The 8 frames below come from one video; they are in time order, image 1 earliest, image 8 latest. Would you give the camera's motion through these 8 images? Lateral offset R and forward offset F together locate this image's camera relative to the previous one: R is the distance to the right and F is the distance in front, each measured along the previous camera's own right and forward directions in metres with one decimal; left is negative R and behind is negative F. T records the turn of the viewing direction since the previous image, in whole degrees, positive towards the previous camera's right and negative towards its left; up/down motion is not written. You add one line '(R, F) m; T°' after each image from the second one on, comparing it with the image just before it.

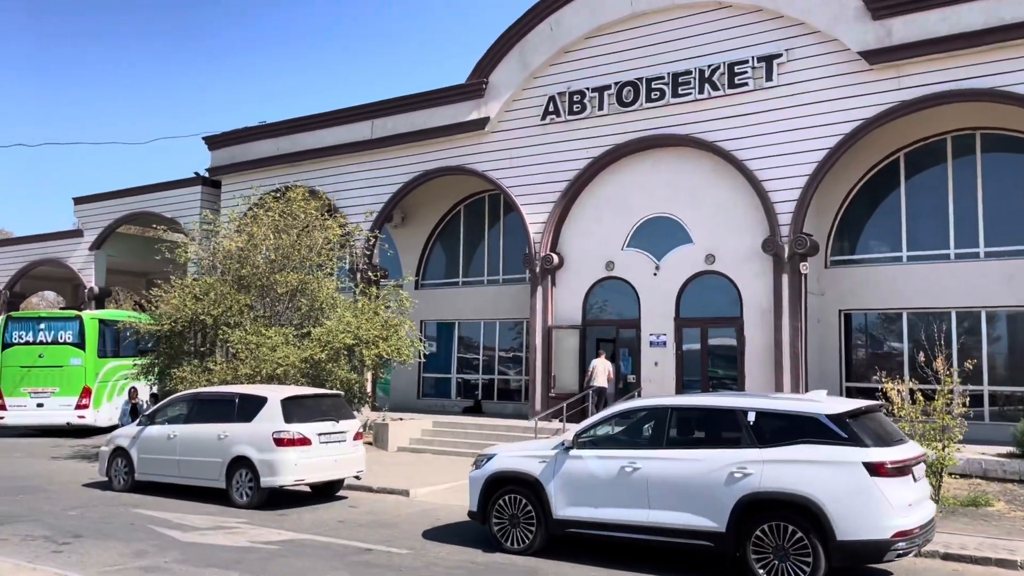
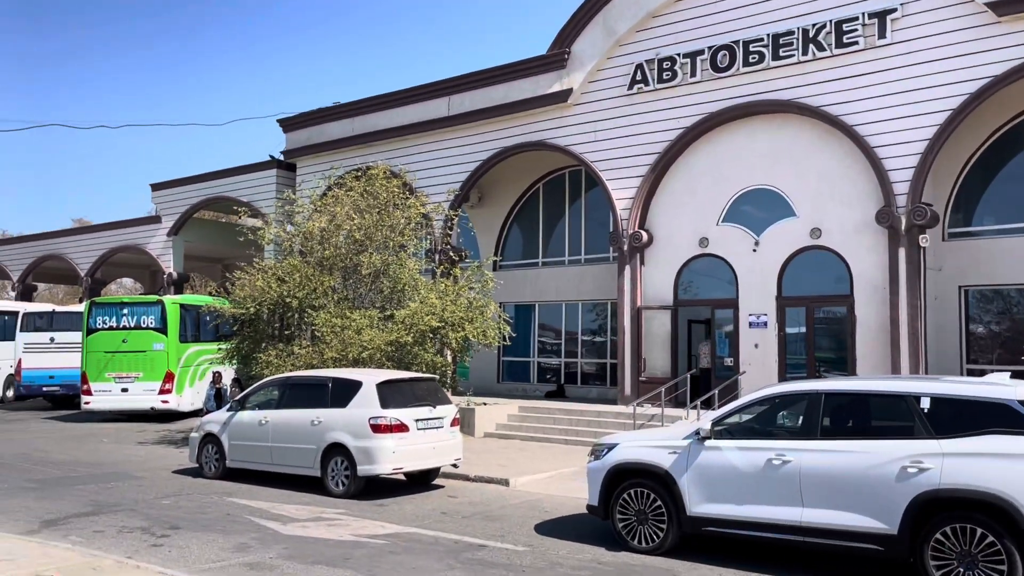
(-0.6, +0.7) m; -4°
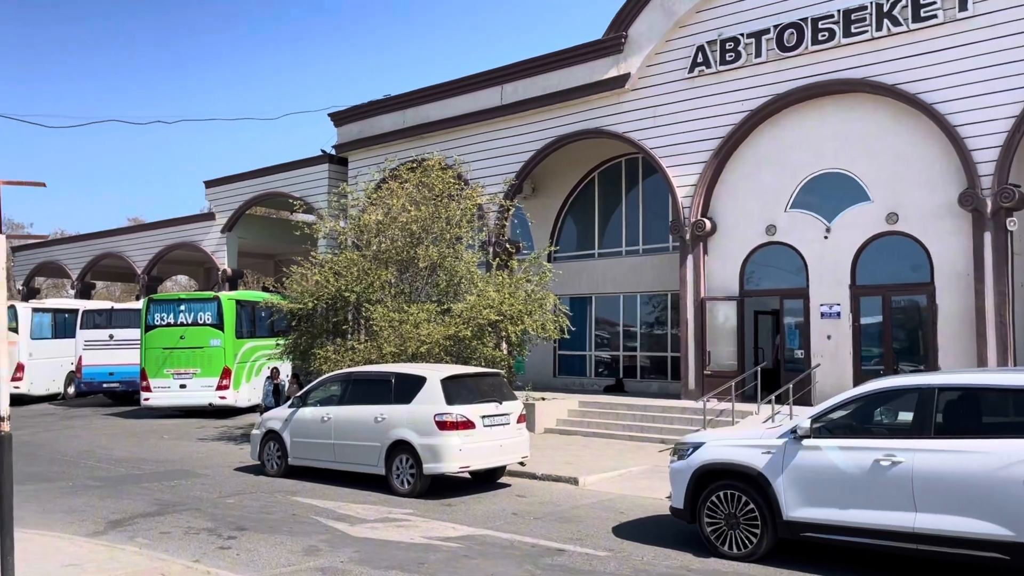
(-0.3, +0.4) m; -3°
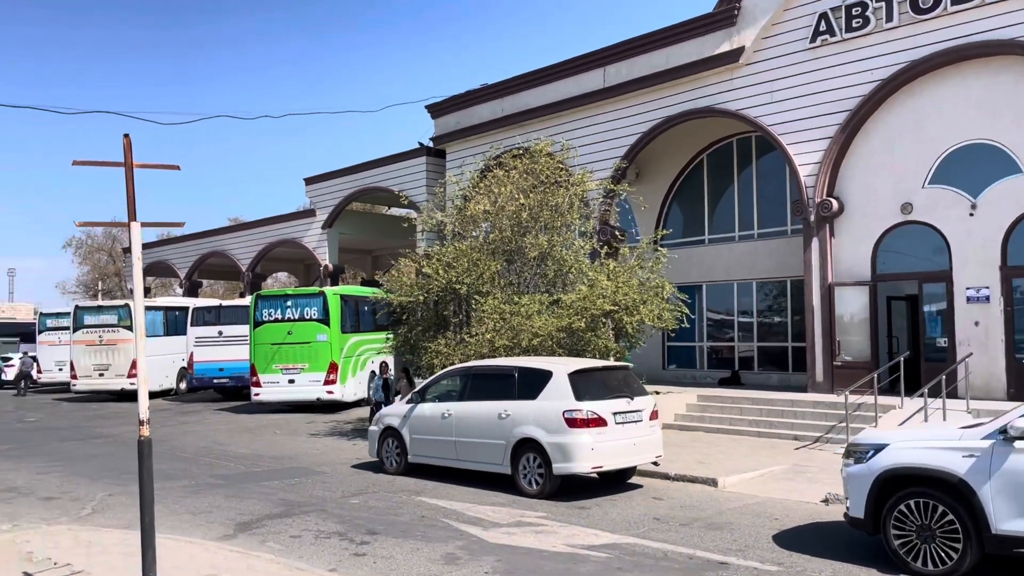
(-0.5, +0.6) m; -6°
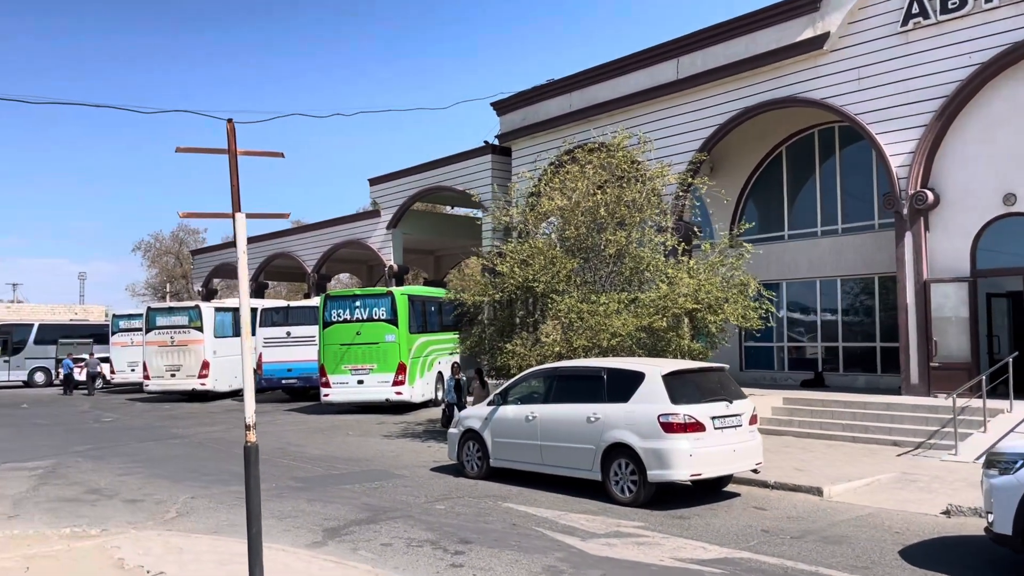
(-0.4, +0.4) m; -4°
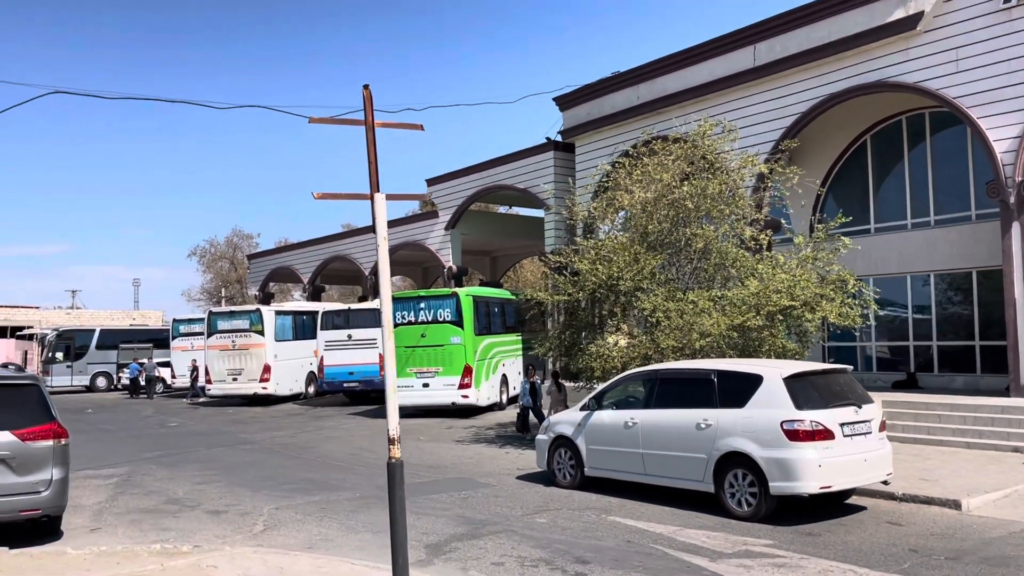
(-0.6, +0.6) m; -3°
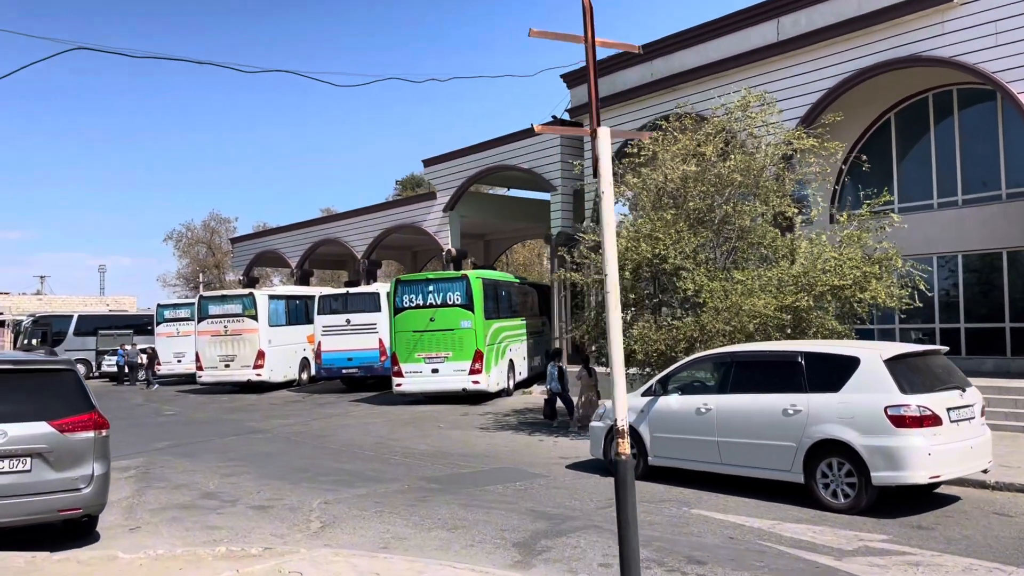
(-1.0, +0.7) m; +2°
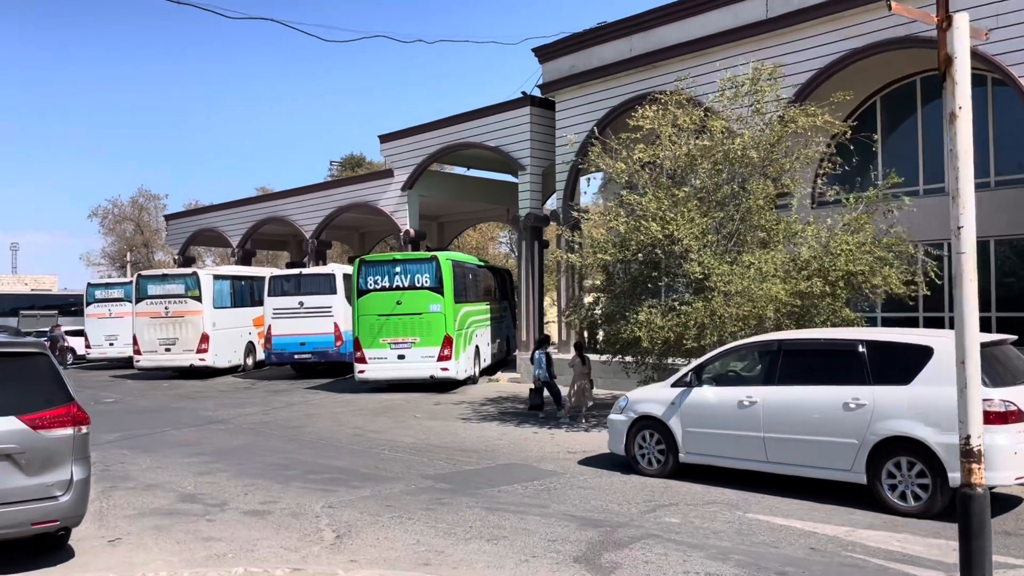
(-0.9, +0.9) m; +5°
